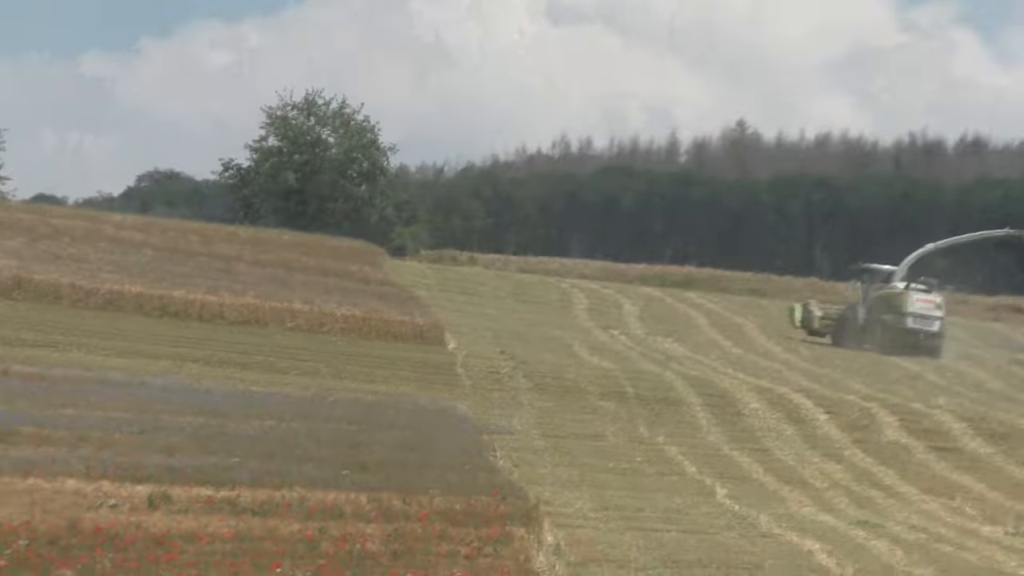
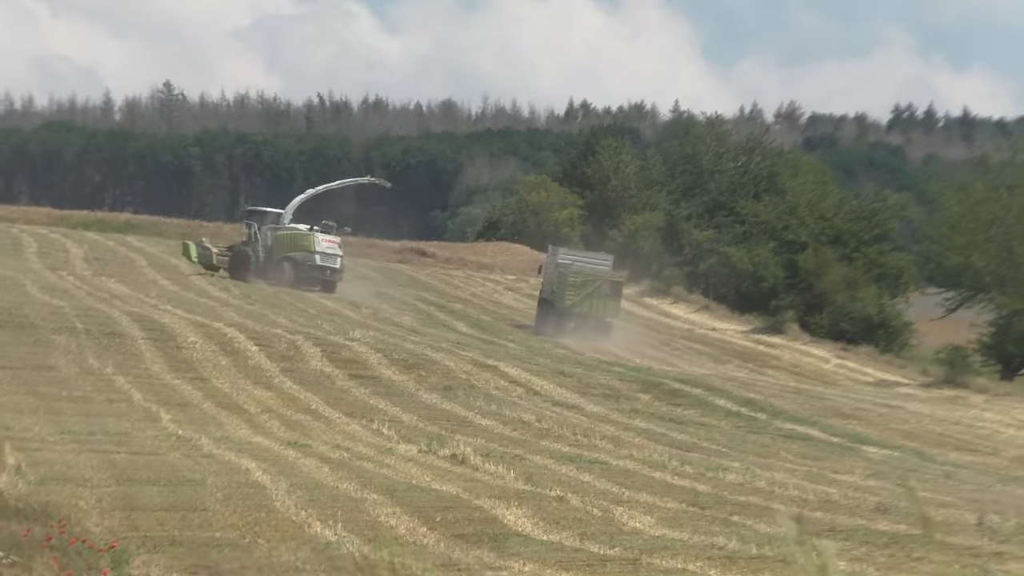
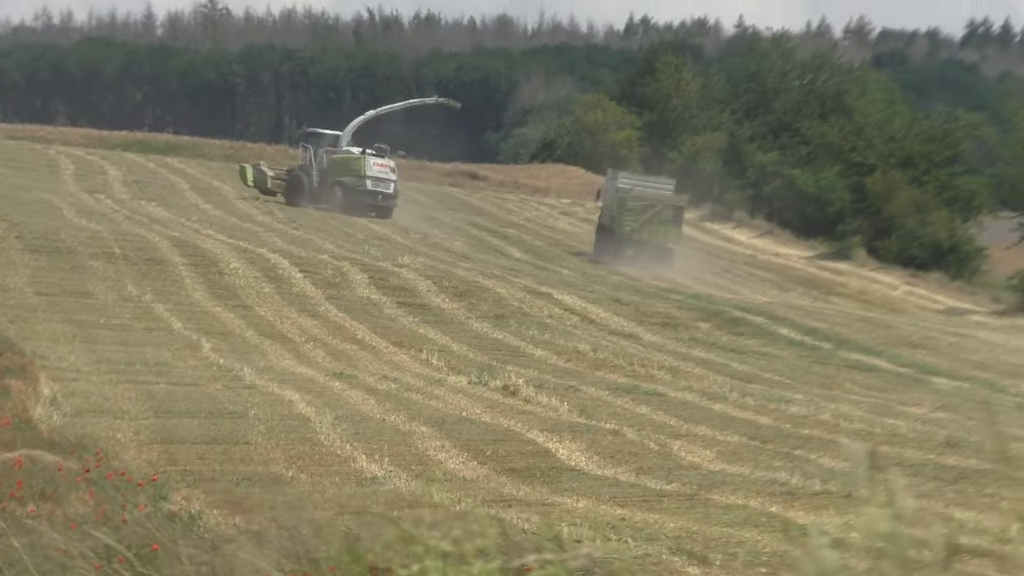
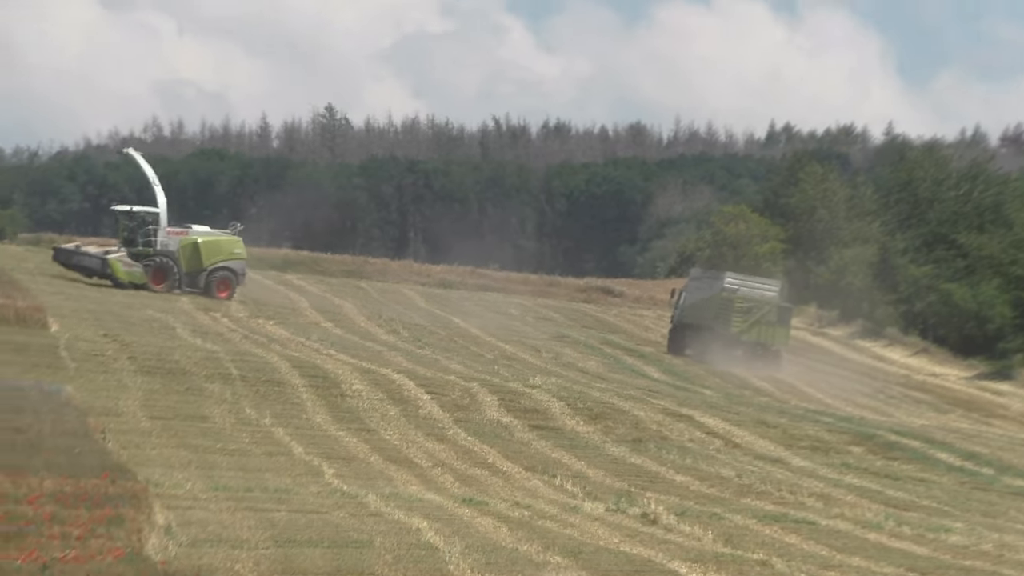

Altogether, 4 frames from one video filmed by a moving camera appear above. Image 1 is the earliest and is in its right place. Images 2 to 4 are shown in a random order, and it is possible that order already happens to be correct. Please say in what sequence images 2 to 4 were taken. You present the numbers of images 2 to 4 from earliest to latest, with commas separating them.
3, 2, 4
